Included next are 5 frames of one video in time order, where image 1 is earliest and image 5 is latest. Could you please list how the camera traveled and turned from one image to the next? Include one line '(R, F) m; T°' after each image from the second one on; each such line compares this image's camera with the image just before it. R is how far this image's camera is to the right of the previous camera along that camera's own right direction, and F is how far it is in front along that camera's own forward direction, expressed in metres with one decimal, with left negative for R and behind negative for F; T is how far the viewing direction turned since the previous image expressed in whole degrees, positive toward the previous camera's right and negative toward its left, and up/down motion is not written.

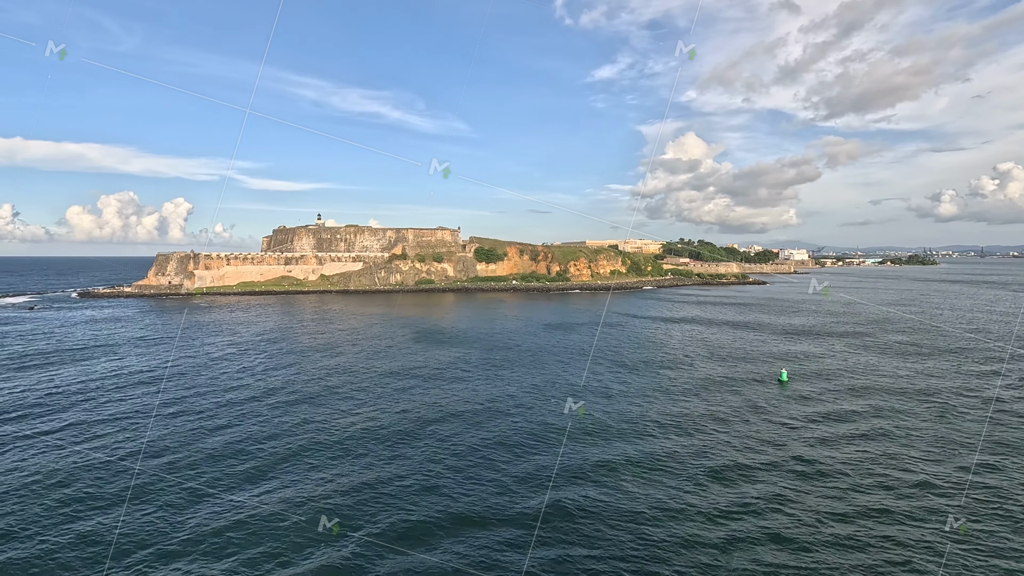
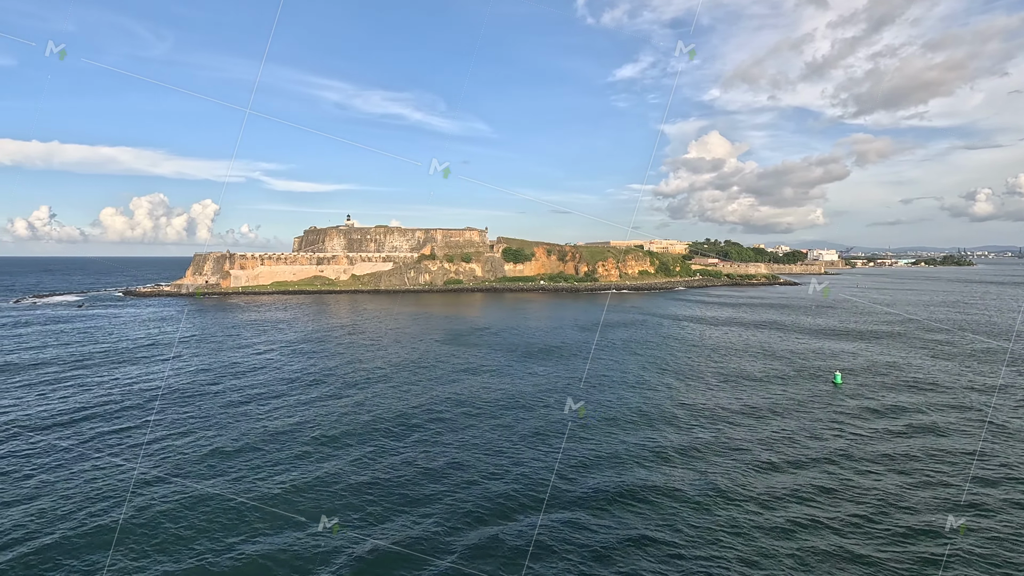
(-1.2, -0.3) m; -2°
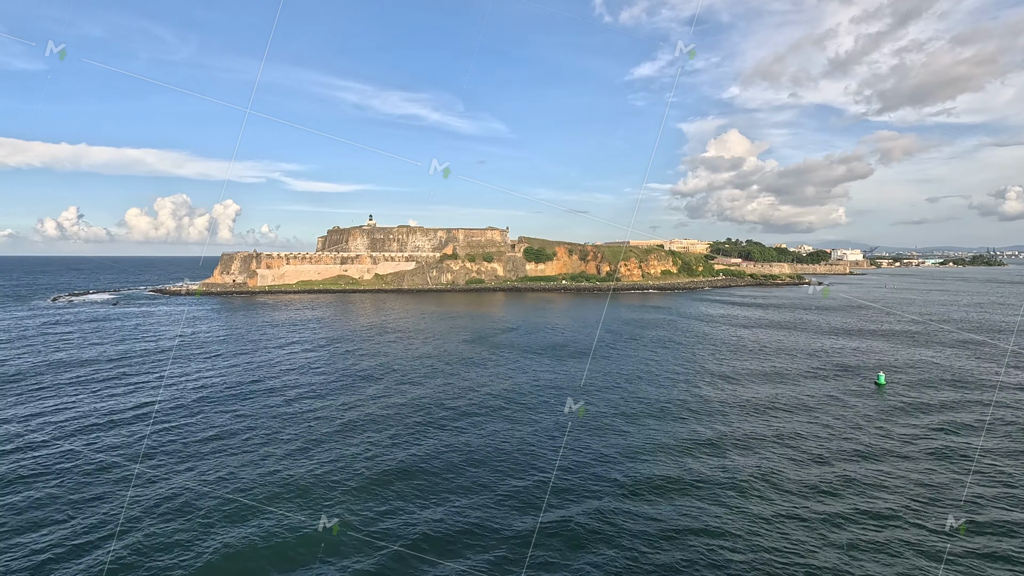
(-0.9, -0.1) m; -2°
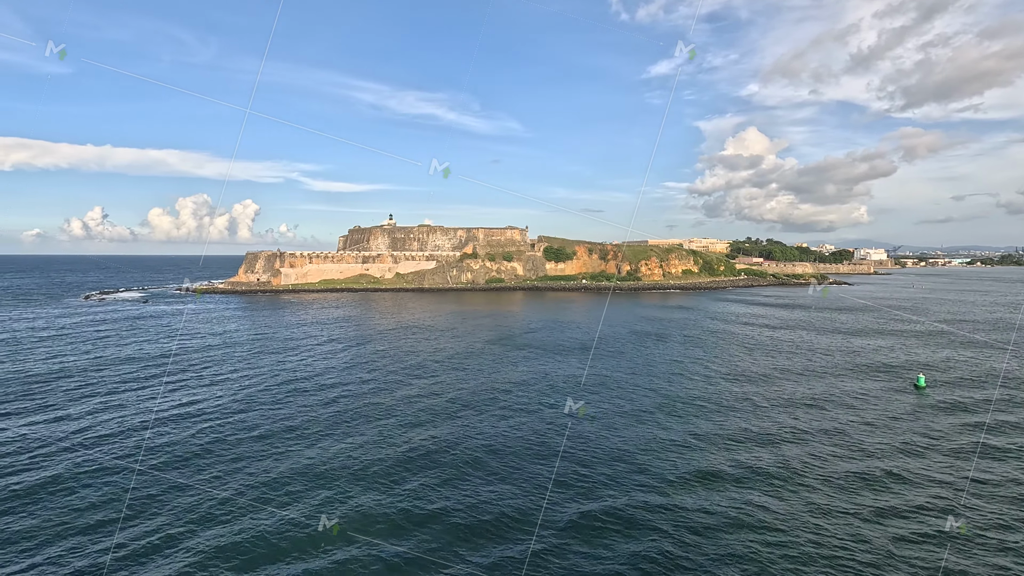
(-0.7, -0.1) m; -2°
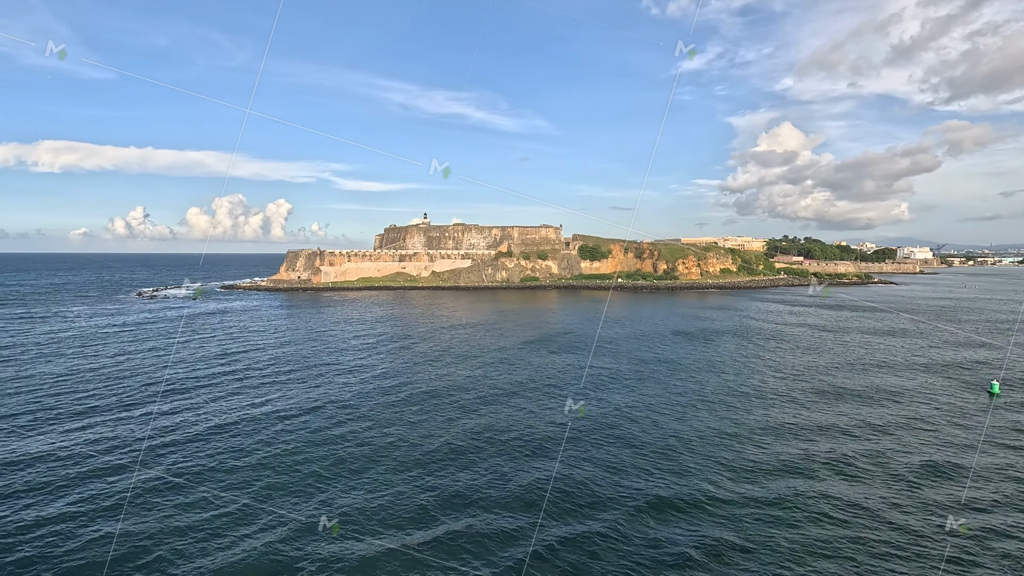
(-1.2, -0.1) m; -3°
